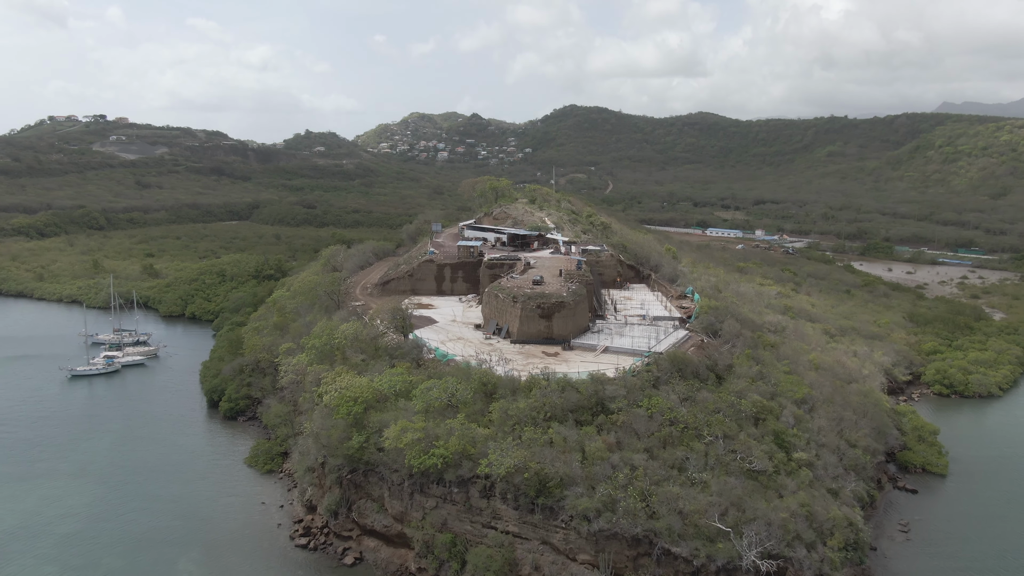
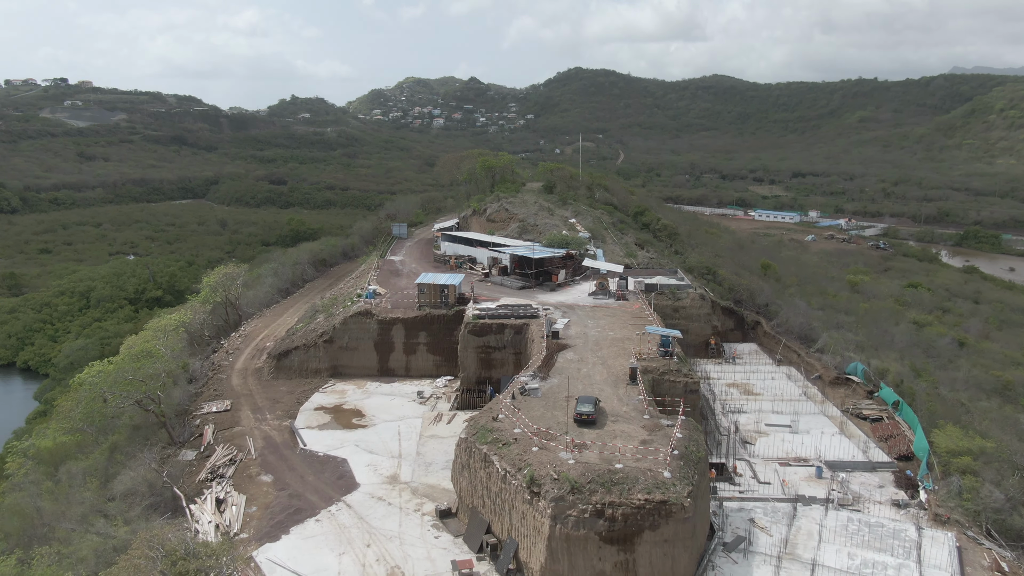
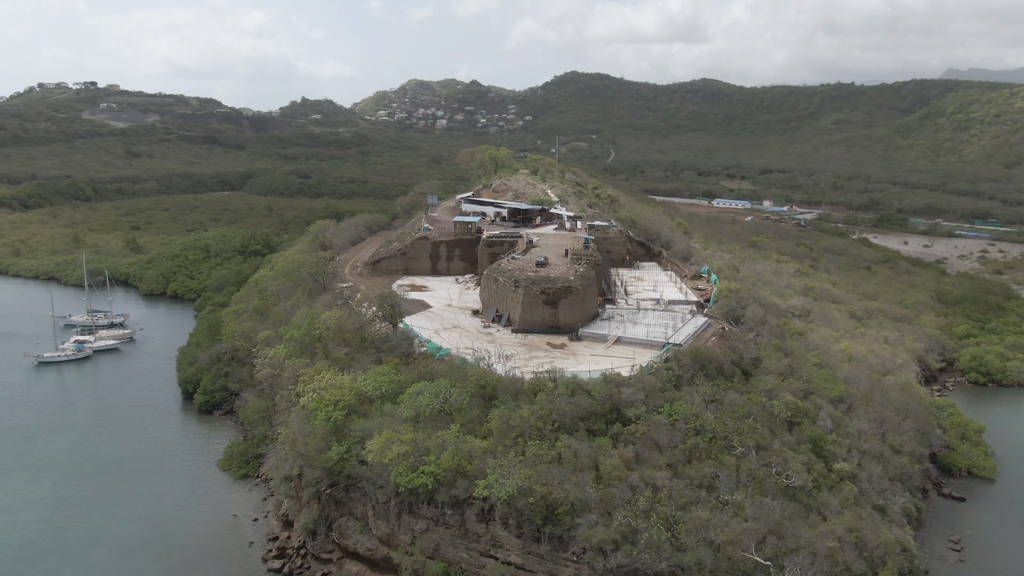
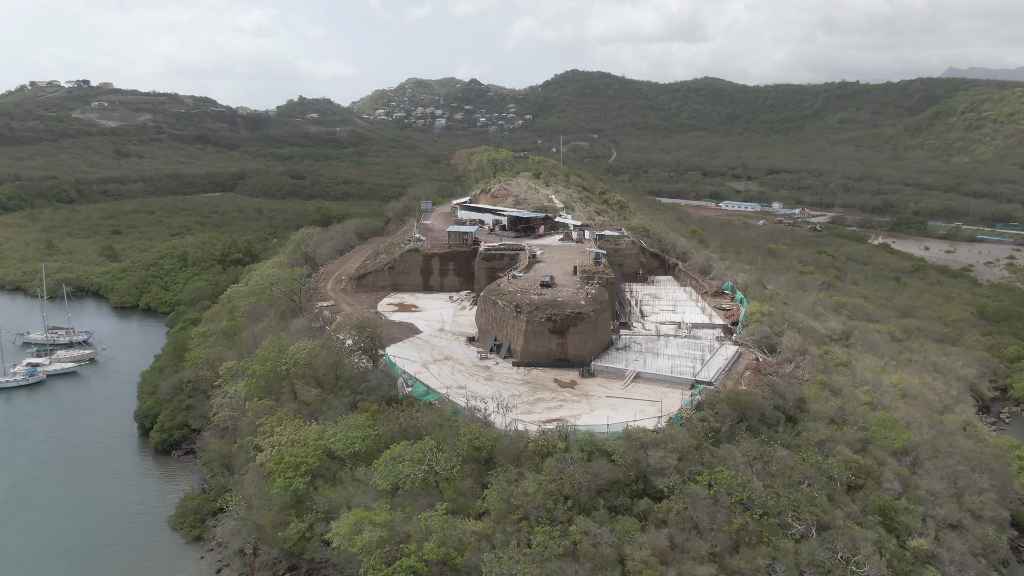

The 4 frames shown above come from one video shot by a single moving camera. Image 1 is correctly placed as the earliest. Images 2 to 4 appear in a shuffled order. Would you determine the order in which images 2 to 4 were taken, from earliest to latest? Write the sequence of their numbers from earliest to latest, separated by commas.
3, 4, 2
